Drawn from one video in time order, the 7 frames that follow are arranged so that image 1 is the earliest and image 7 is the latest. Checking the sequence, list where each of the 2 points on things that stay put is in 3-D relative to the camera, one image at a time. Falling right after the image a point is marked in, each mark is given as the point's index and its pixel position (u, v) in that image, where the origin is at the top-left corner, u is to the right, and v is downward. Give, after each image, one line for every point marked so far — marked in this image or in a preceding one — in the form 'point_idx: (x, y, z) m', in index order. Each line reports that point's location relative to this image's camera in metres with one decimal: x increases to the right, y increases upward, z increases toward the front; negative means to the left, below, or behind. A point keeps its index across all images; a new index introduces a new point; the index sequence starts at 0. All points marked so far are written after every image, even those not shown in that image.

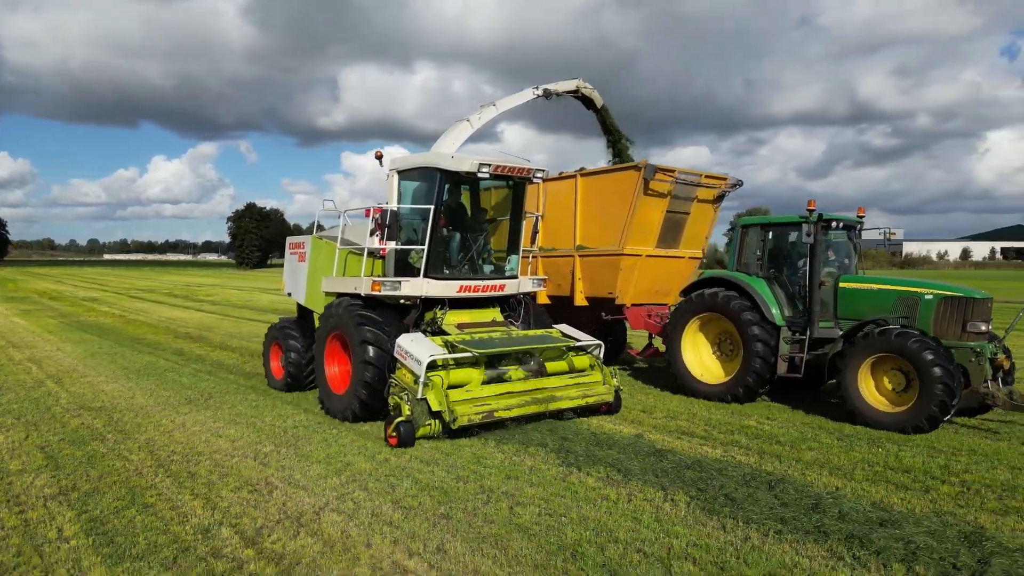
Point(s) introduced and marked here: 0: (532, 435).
0: (+0.1, -1.4, +6.5) m
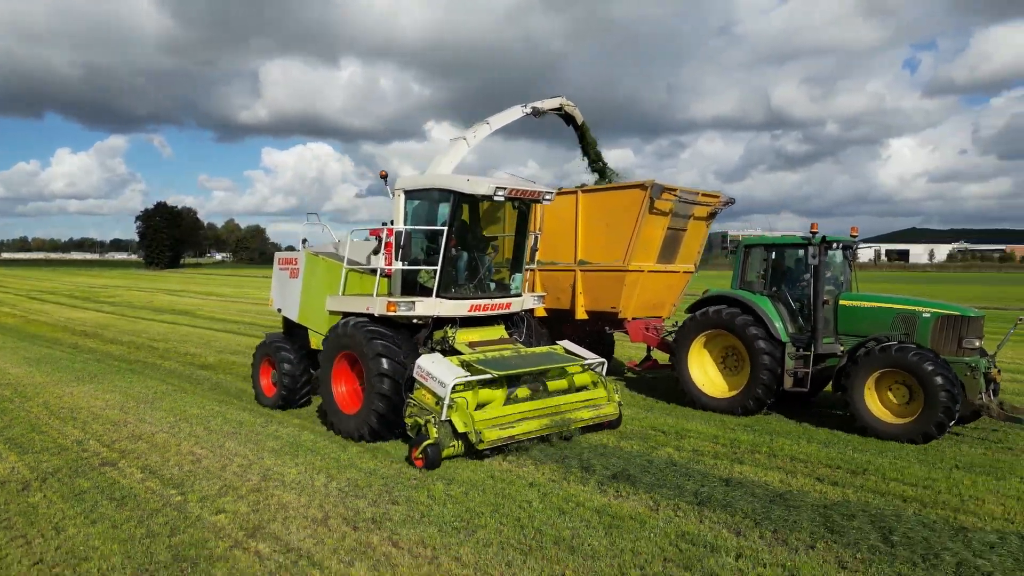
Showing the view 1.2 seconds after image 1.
0: (+0.4, -1.6, +6.5) m
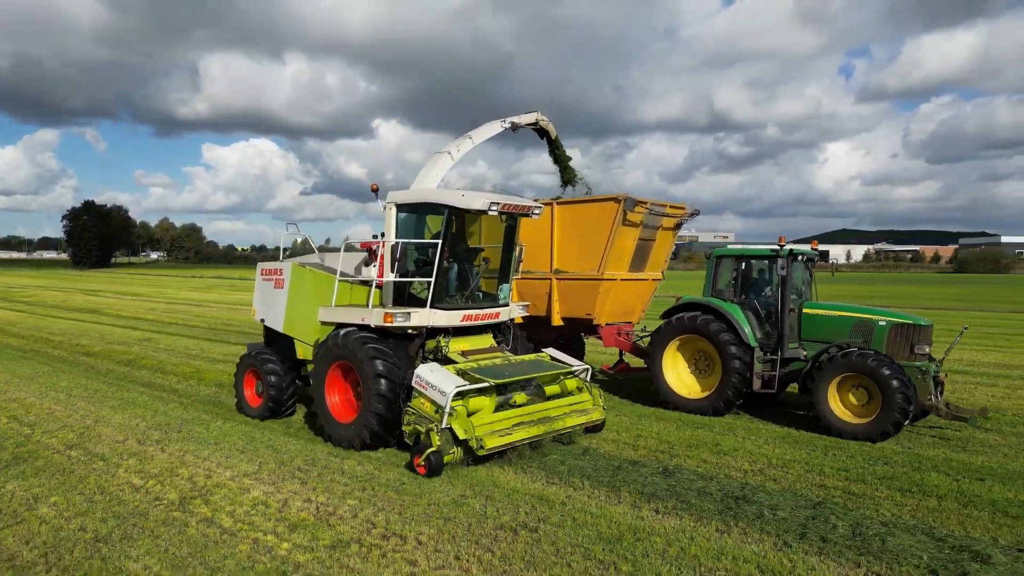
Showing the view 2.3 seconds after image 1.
0: (+0.3, -1.7, +6.8) m
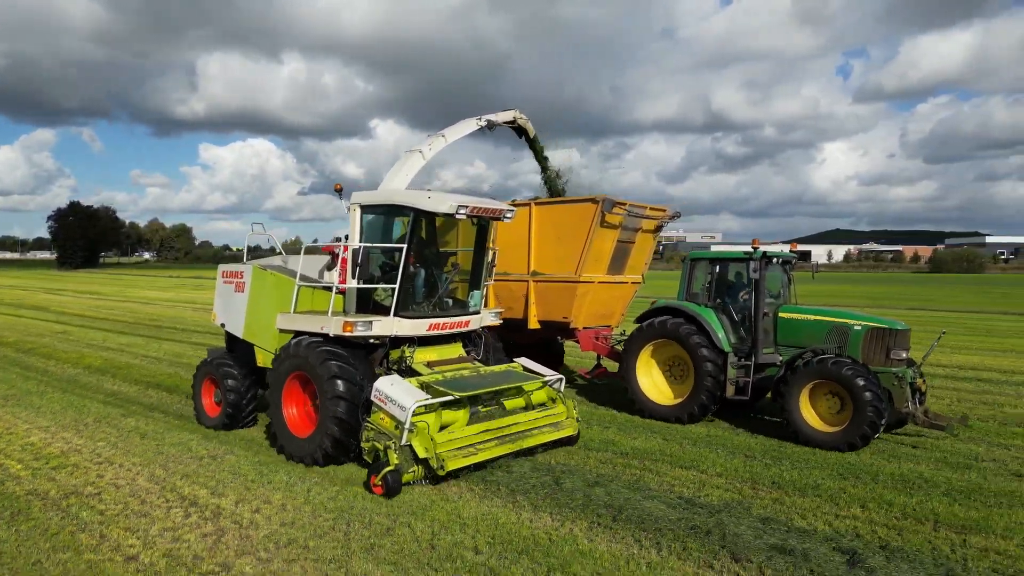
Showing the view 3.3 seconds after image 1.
0: (-0.1, -1.7, +6.6) m
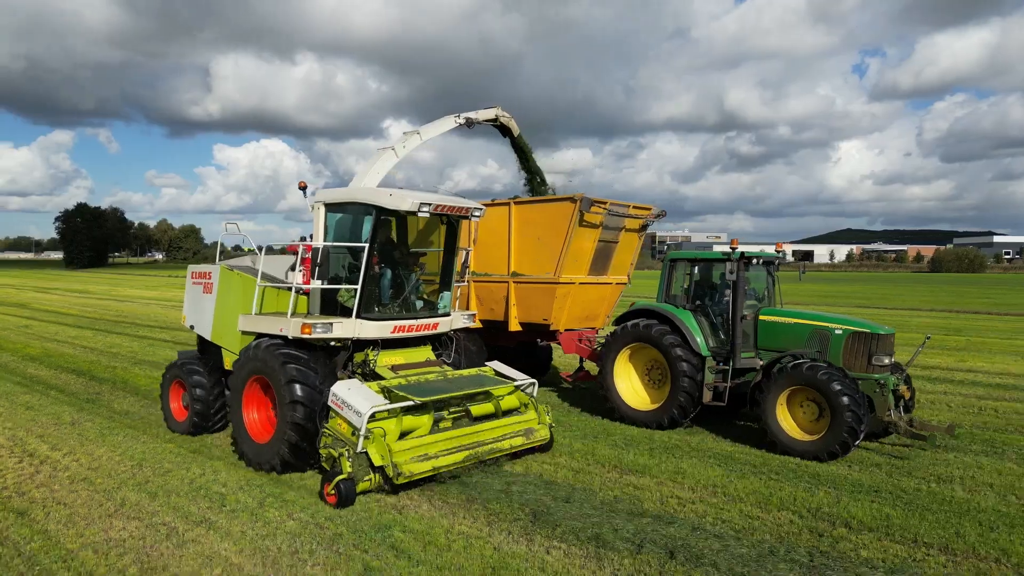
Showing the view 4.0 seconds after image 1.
0: (-0.4, -1.7, +6.3) m
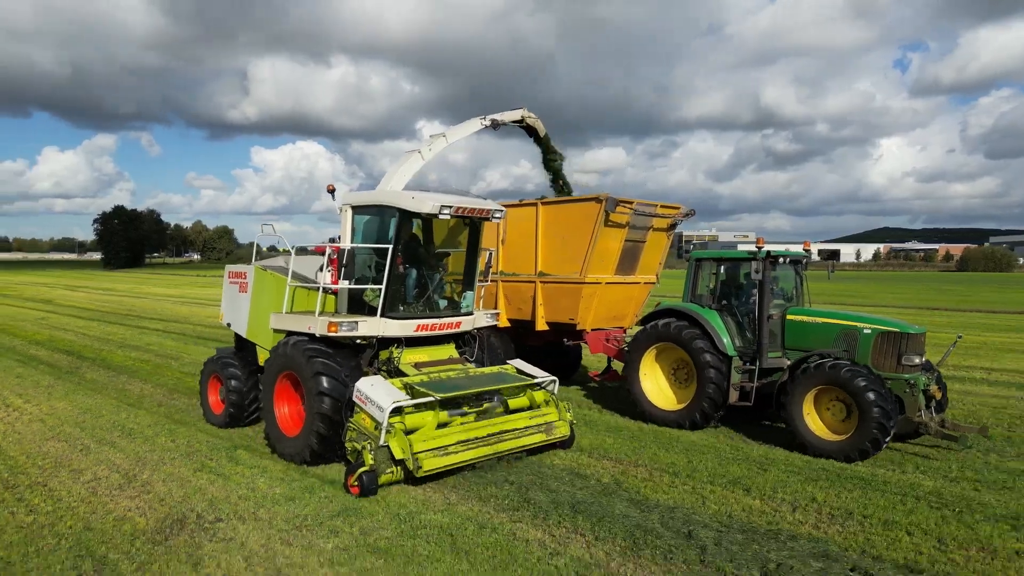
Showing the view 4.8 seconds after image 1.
0: (-0.2, -1.7, +6.4) m
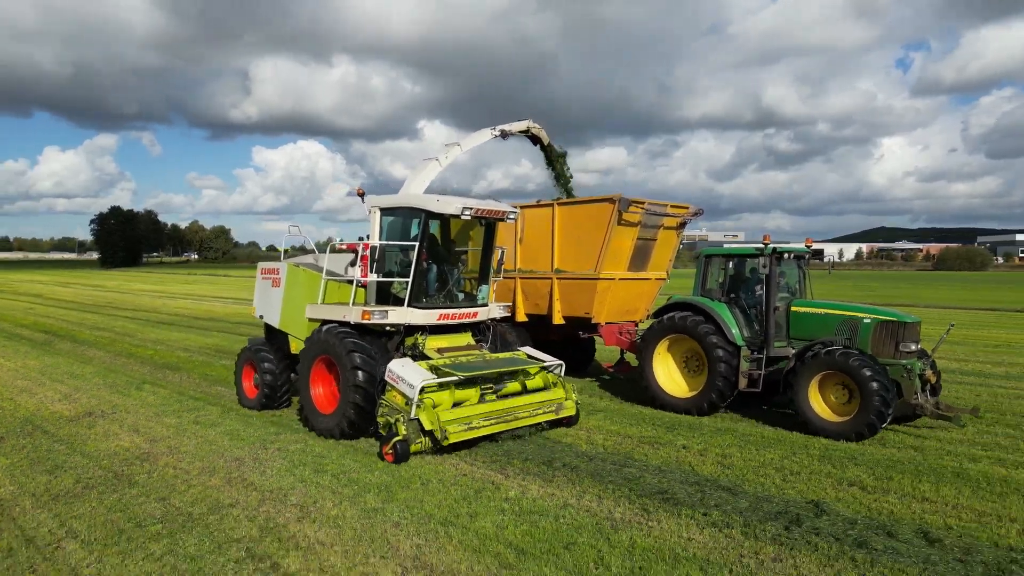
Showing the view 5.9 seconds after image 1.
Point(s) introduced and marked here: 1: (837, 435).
0: (0.0, -1.6, +6.9) m
1: (+3.2, -1.4, +6.9) m
